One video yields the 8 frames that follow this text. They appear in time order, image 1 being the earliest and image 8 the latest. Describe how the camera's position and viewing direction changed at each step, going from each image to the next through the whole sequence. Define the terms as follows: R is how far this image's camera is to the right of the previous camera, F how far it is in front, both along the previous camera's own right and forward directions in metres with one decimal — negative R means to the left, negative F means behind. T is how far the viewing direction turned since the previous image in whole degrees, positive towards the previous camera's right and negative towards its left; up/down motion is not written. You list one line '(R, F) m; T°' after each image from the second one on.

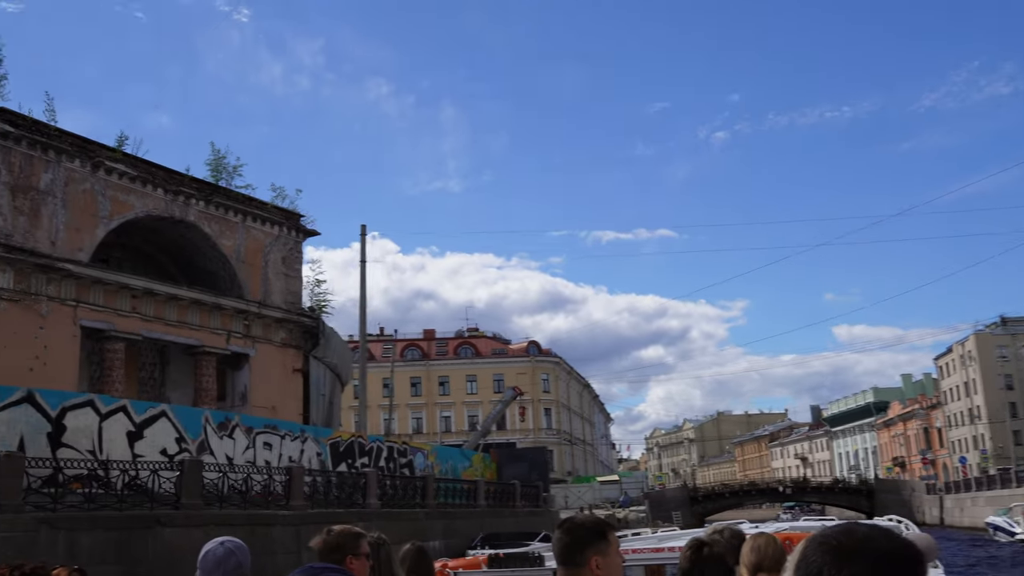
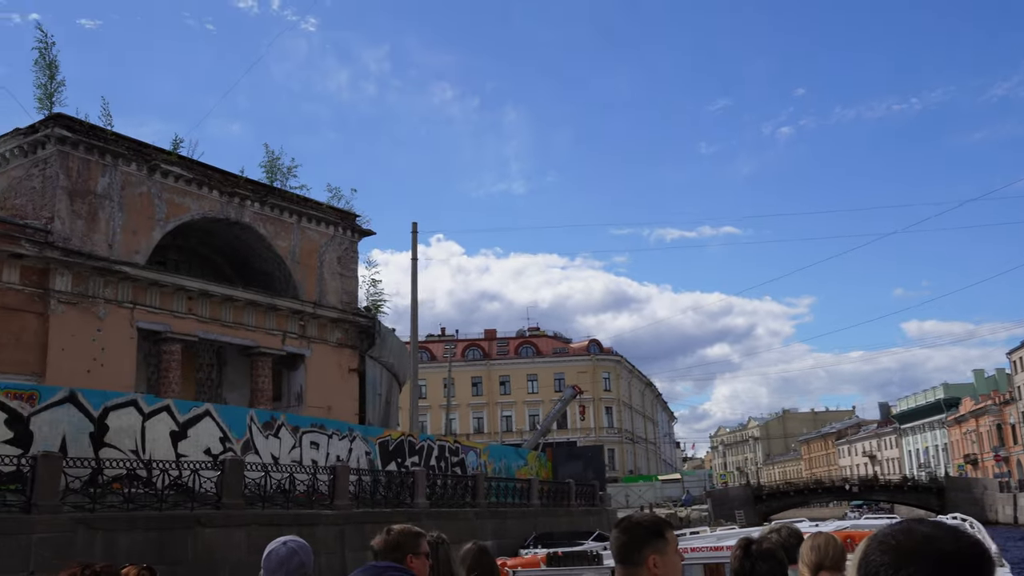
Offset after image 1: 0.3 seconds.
(+0.3, +0.3) m; -3°
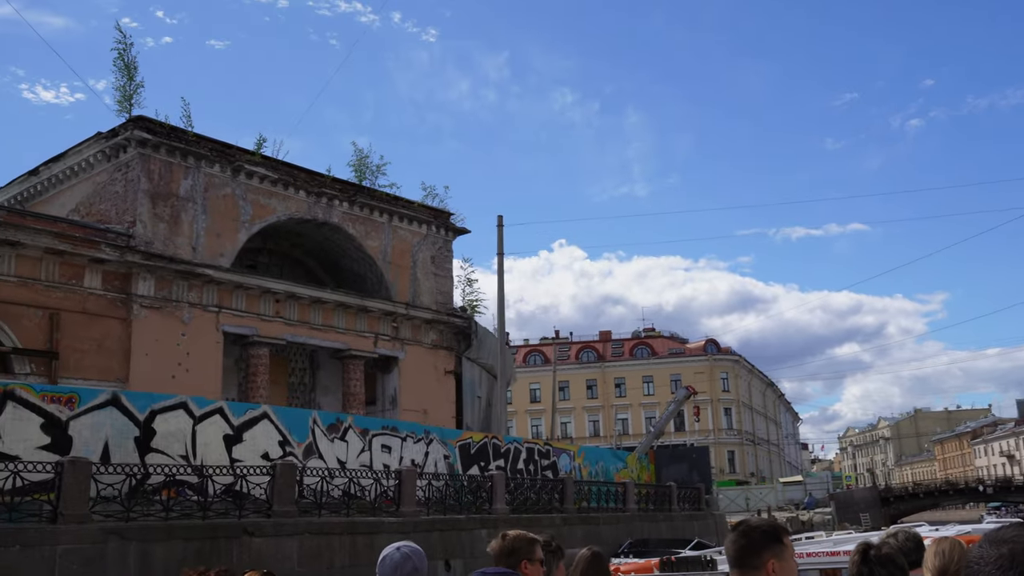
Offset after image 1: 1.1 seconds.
(+0.6, +1.2) m; -6°
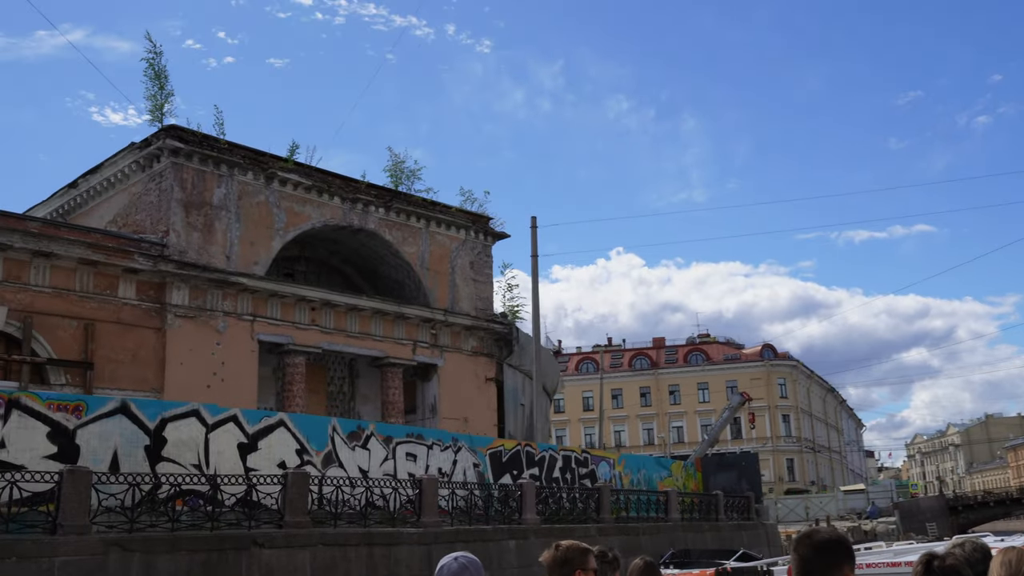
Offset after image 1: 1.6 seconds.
(+0.4, +0.5) m; -3°
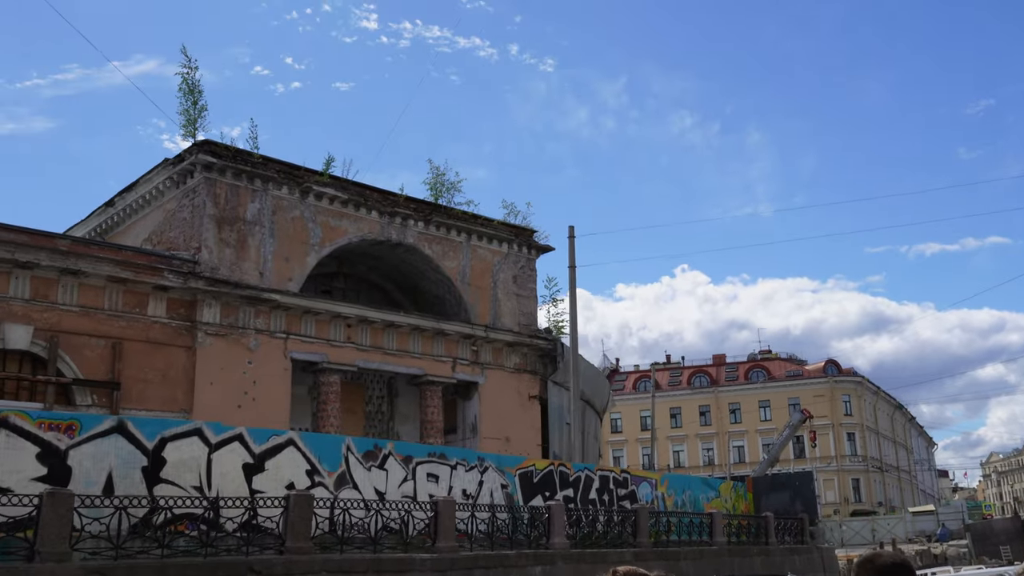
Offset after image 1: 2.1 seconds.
(+0.5, +0.8) m; -3°
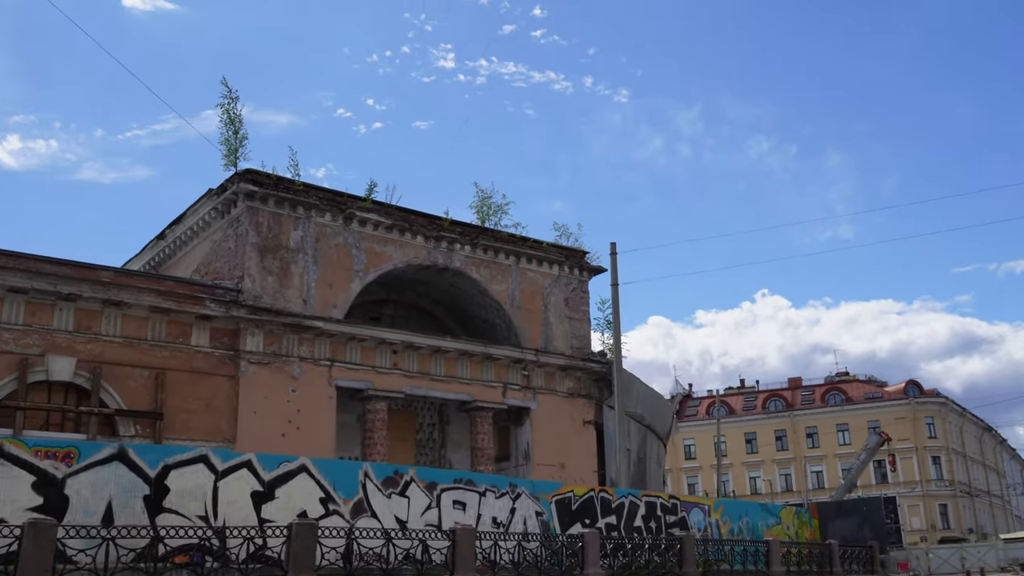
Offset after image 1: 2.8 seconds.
(+0.7, +0.6) m; -4°
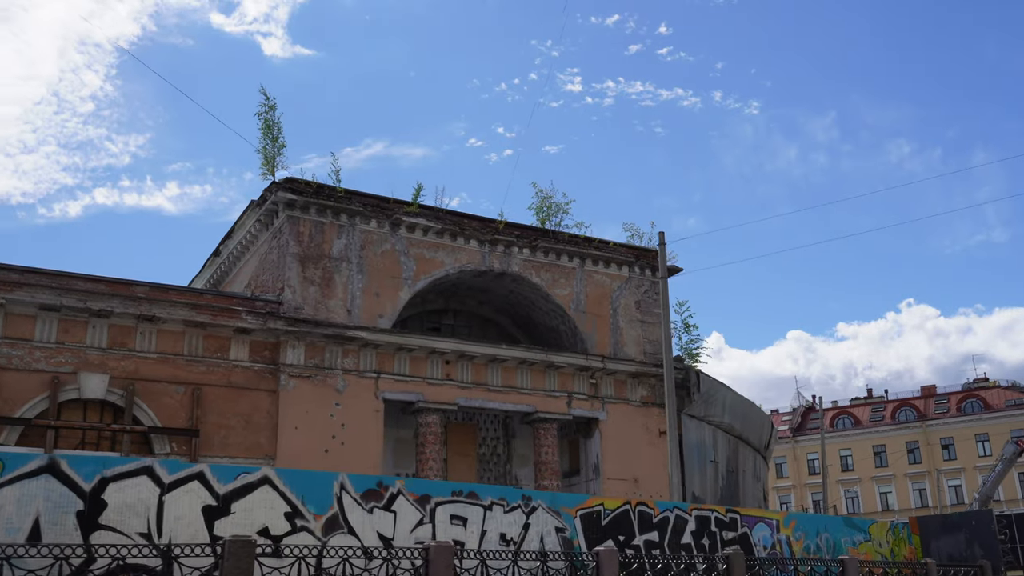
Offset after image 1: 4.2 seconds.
(+1.6, +1.5) m; -7°
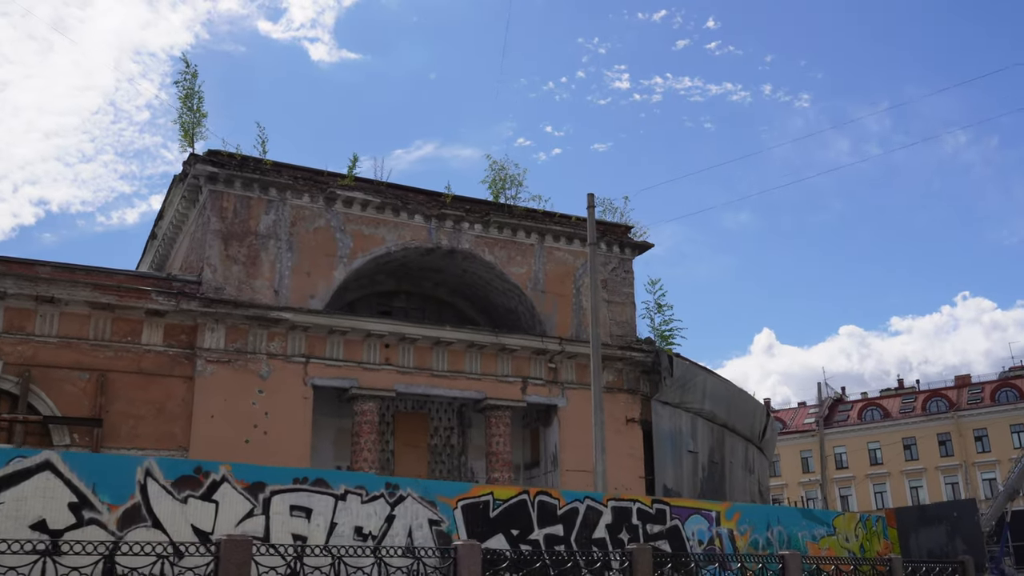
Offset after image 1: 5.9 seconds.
(+2.0, +1.7) m; -3°
